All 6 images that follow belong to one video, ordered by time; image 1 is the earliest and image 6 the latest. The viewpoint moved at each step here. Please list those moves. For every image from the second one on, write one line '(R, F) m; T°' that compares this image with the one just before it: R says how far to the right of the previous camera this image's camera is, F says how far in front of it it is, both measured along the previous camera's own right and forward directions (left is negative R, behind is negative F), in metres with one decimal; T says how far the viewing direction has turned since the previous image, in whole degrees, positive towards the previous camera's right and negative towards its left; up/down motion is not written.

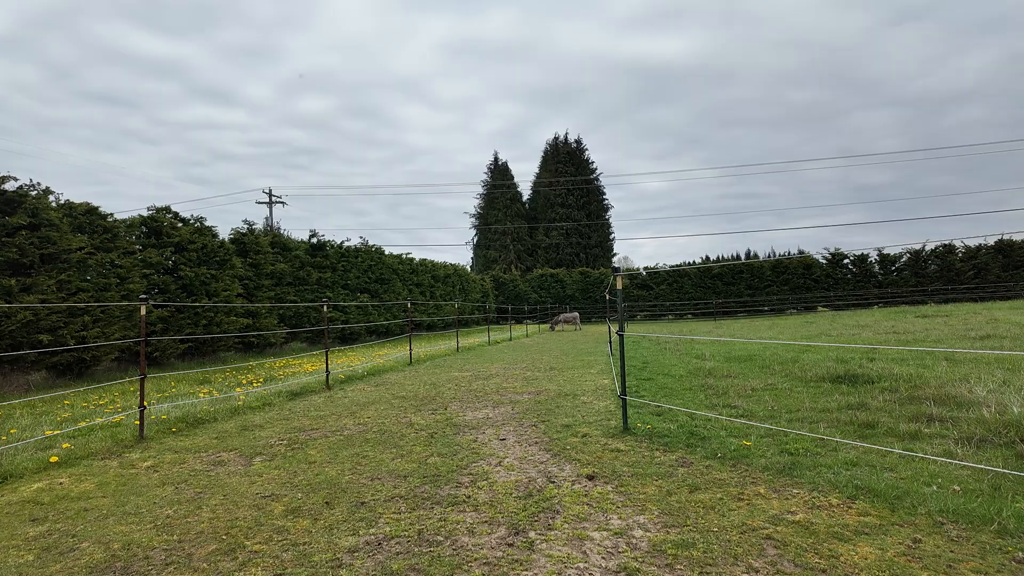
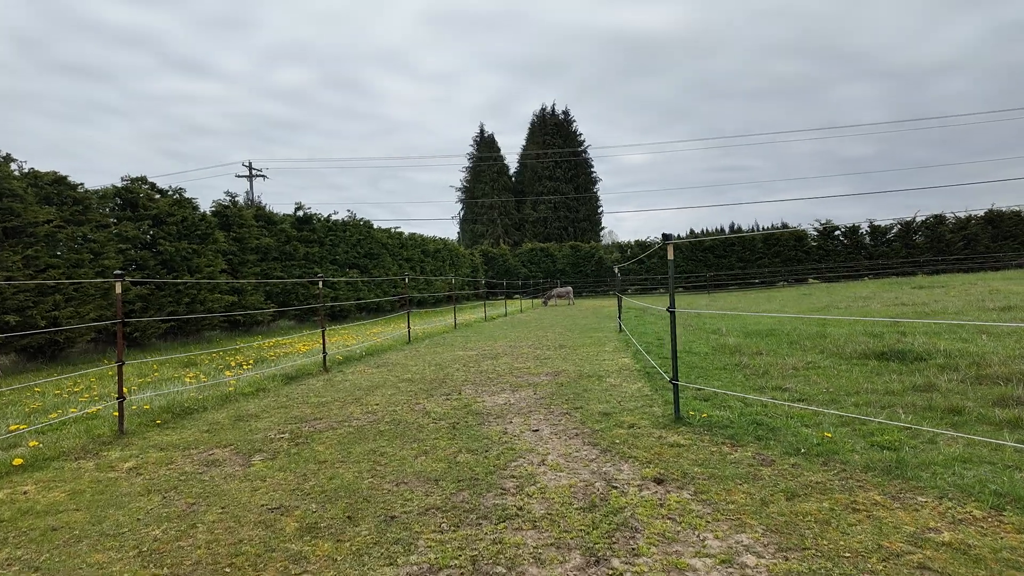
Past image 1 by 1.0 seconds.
(-0.3, +0.5) m; +1°
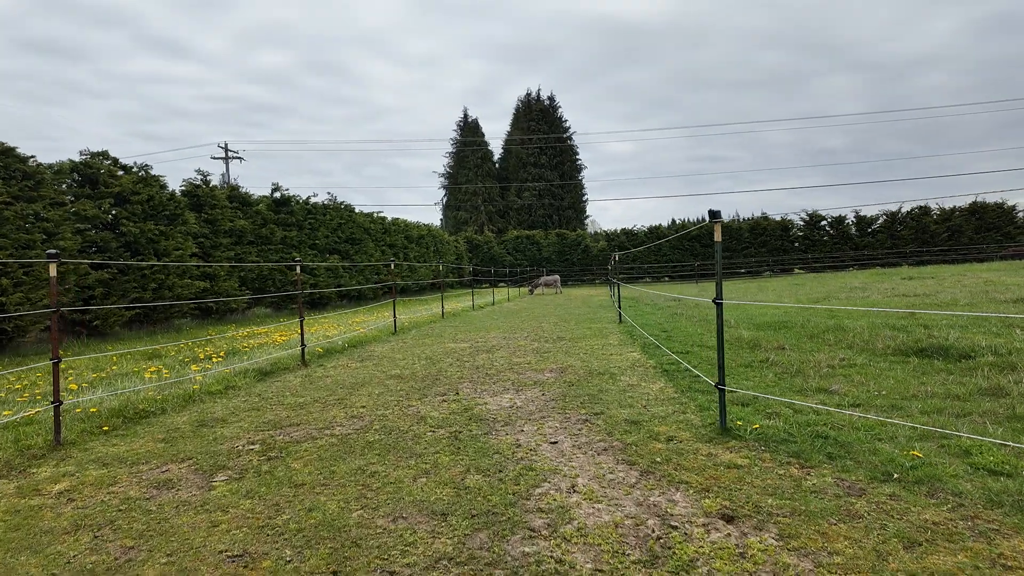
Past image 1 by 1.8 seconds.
(-0.2, +0.6) m; +2°
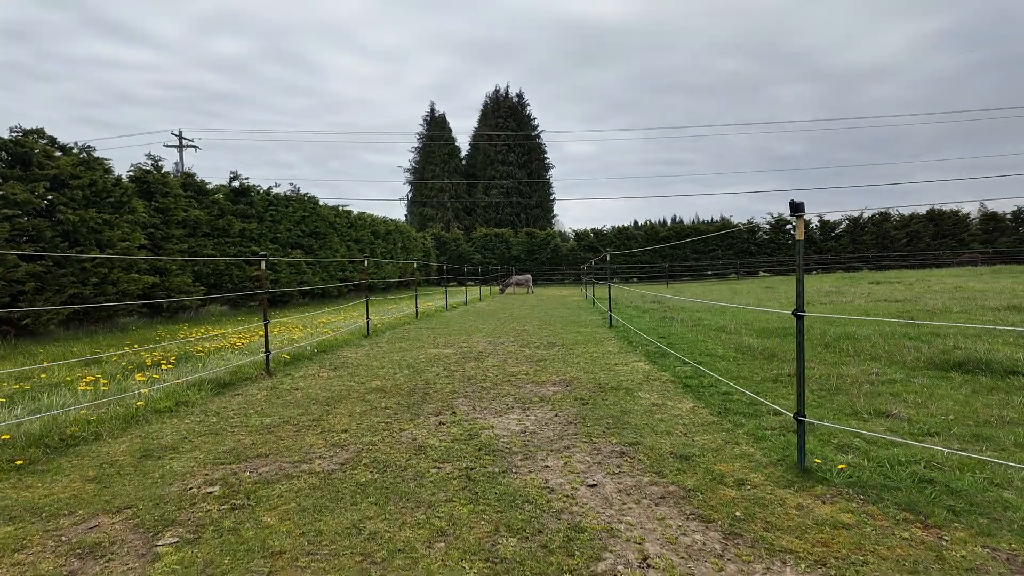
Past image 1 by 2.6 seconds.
(-0.3, +0.6) m; +4°
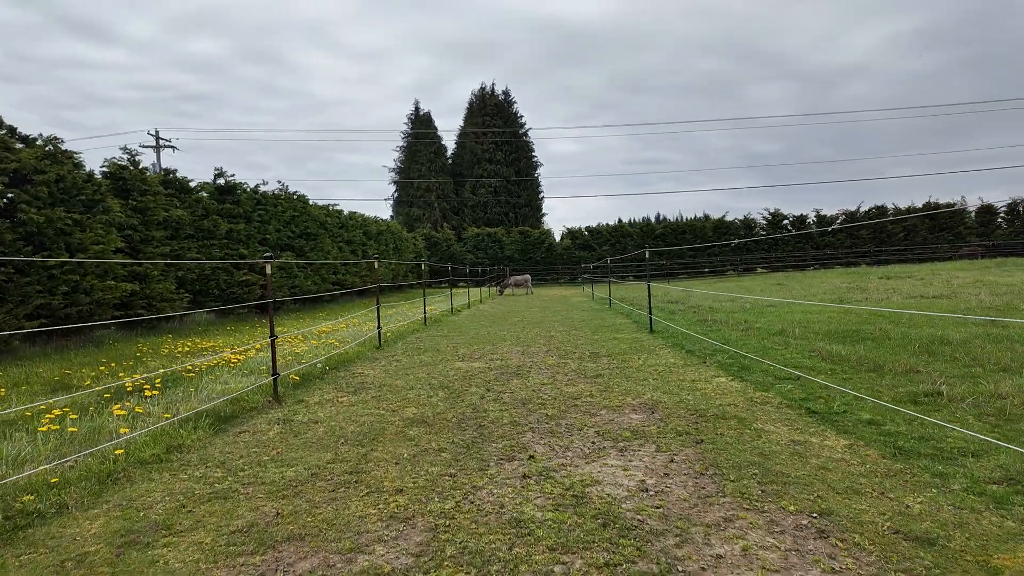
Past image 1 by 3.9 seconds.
(-0.5, +0.9) m; +2°
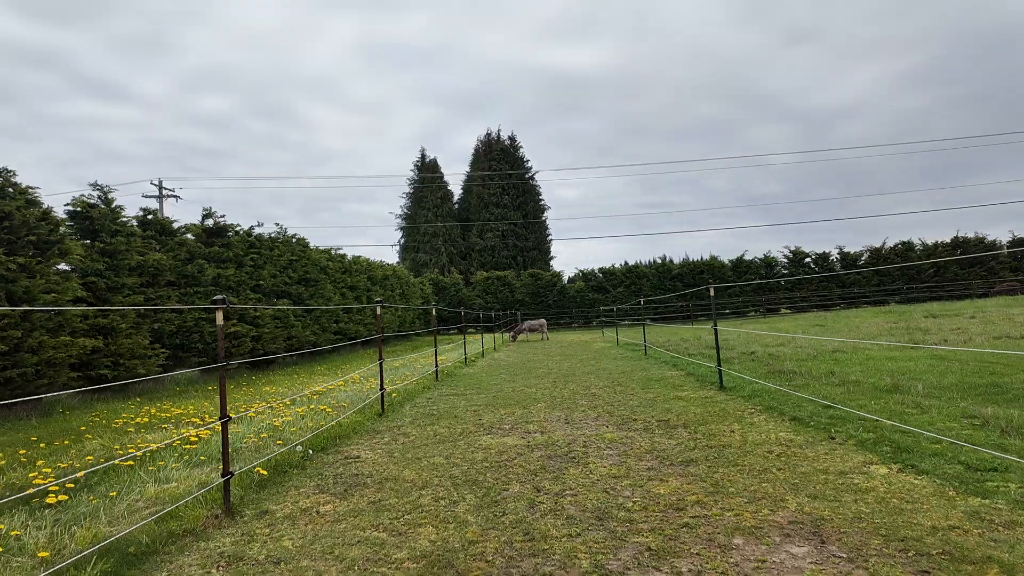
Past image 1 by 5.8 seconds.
(-0.3, +1.3) m; -1°
